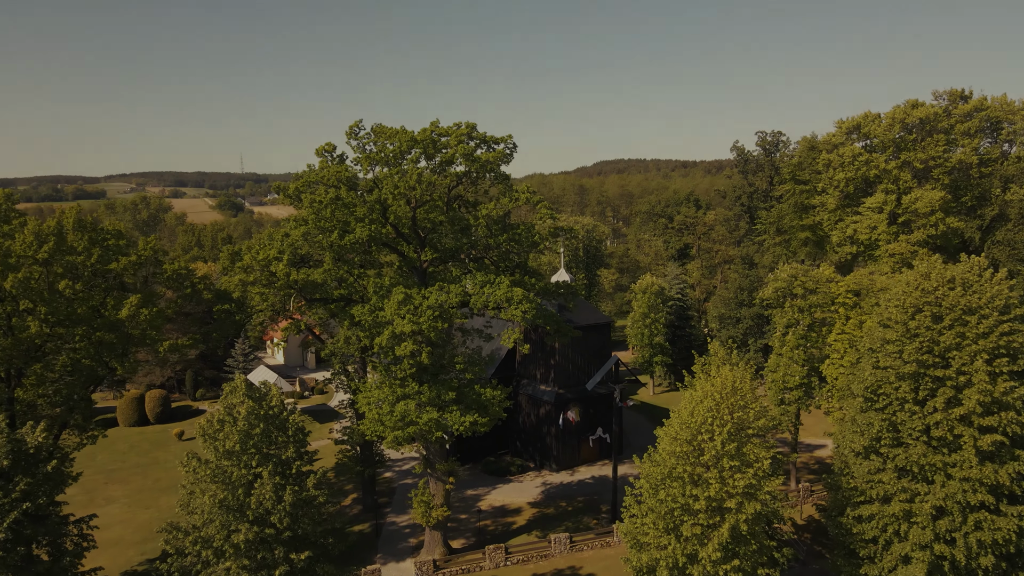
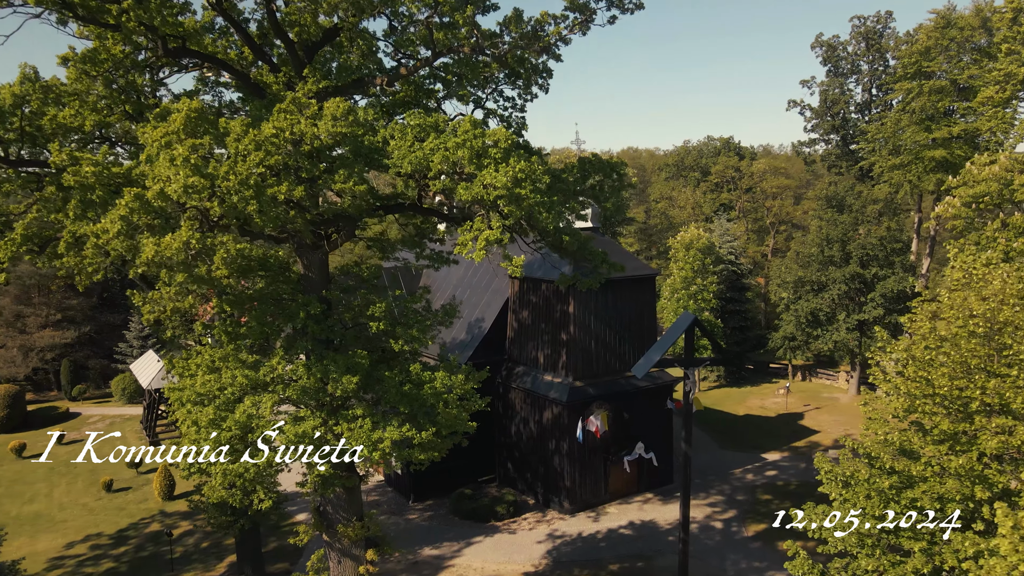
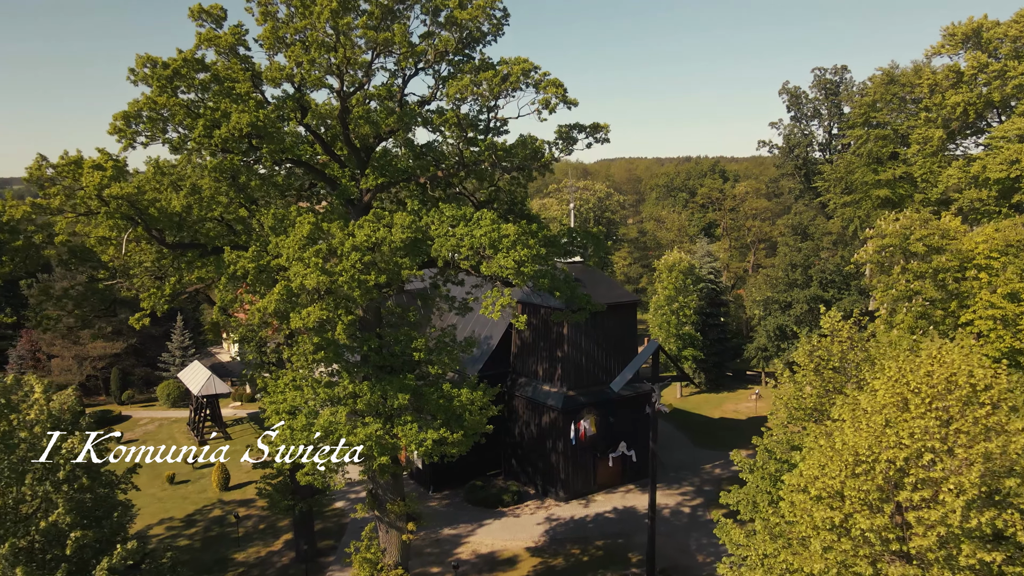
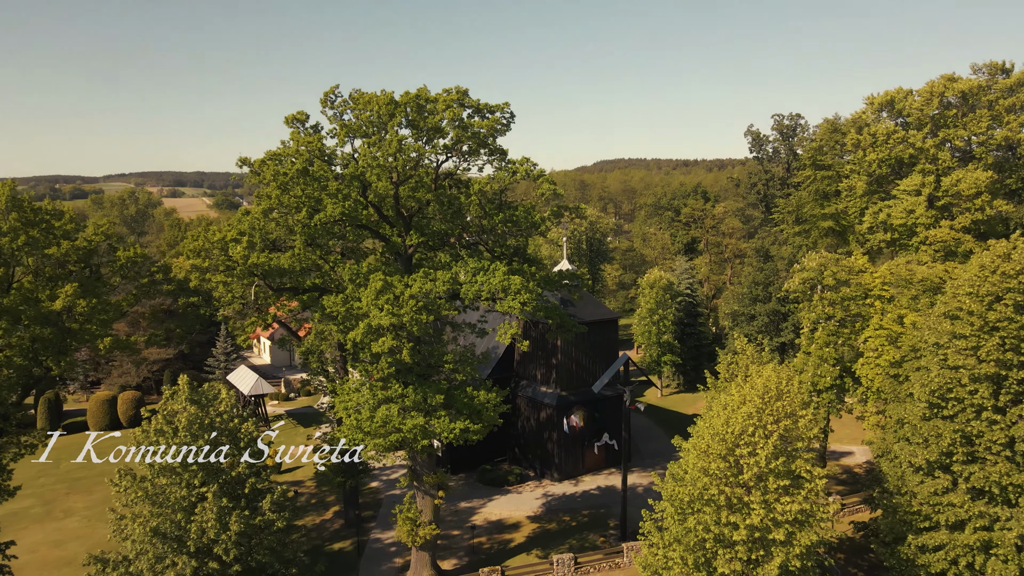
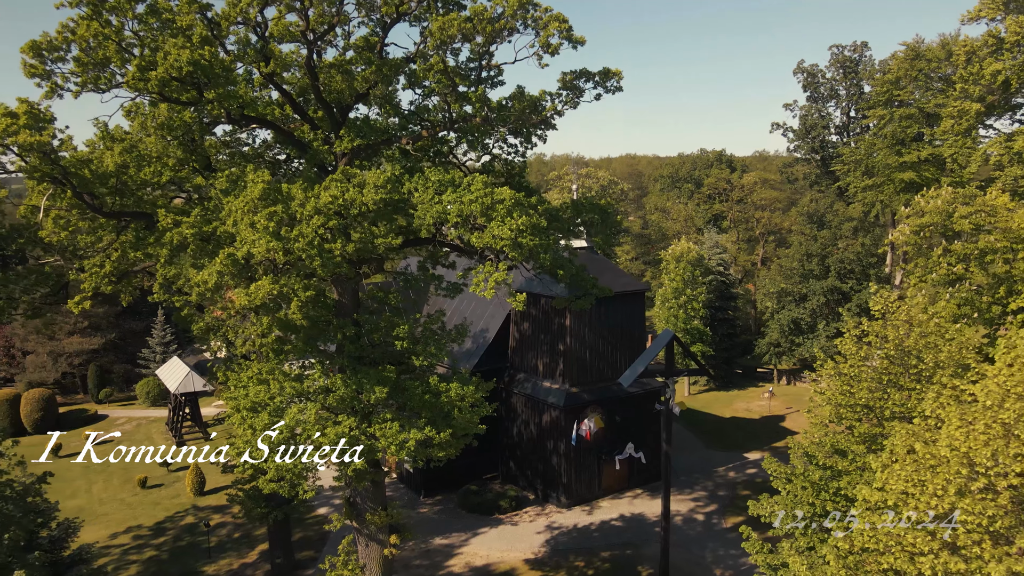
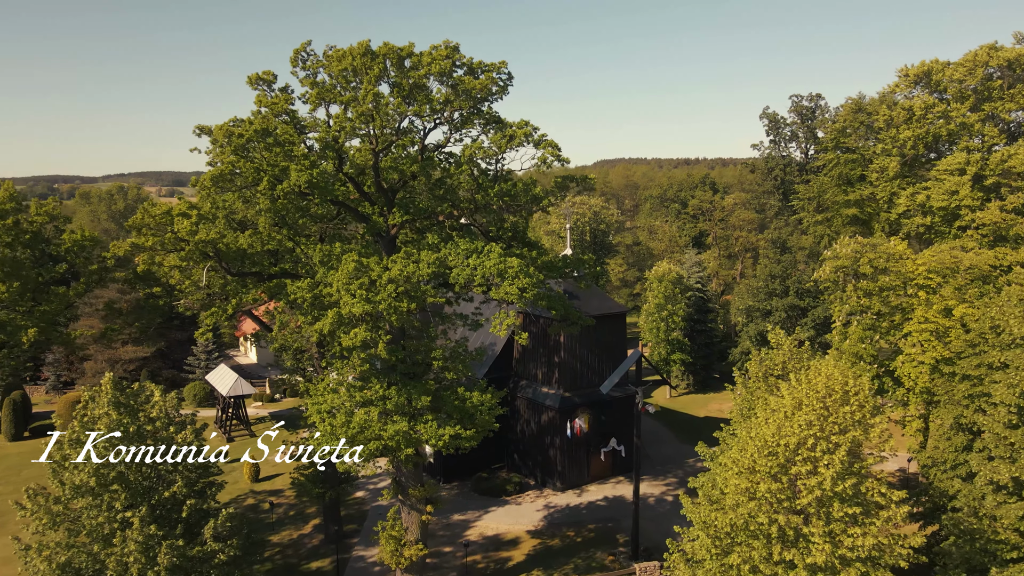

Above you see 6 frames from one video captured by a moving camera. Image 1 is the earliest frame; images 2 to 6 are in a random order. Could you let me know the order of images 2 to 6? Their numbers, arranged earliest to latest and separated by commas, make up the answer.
4, 6, 3, 5, 2
